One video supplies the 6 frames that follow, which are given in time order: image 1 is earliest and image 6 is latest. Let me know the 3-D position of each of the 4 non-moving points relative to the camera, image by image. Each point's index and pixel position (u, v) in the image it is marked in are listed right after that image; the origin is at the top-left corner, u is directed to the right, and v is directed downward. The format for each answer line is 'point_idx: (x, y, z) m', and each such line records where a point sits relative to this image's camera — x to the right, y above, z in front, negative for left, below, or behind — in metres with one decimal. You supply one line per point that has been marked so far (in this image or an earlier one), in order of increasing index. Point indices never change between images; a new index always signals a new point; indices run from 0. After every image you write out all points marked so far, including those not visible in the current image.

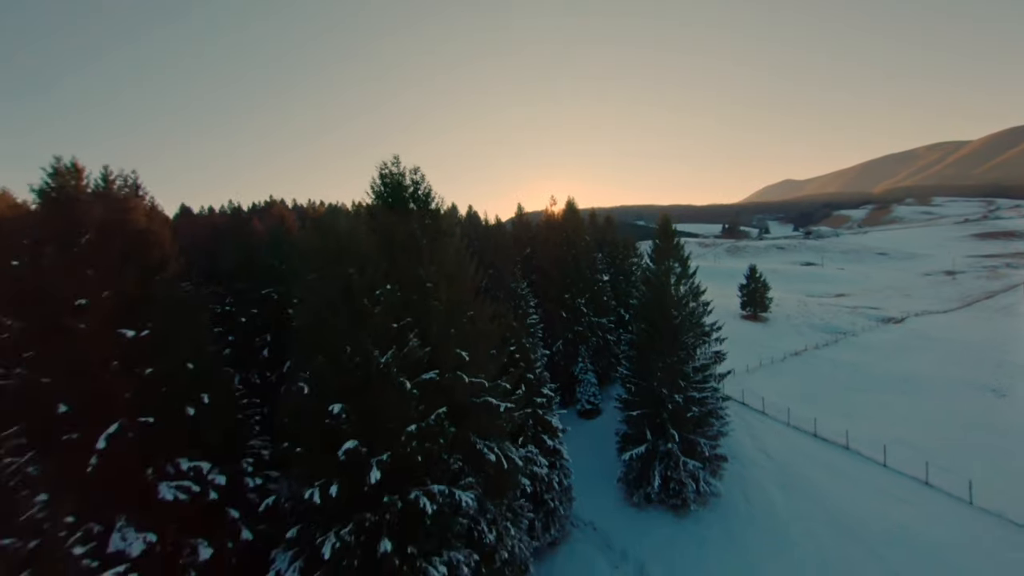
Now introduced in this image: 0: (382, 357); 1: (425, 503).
0: (-4.0, -2.1, +11.4) m
1: (-2.5, -6.1, +10.5) m
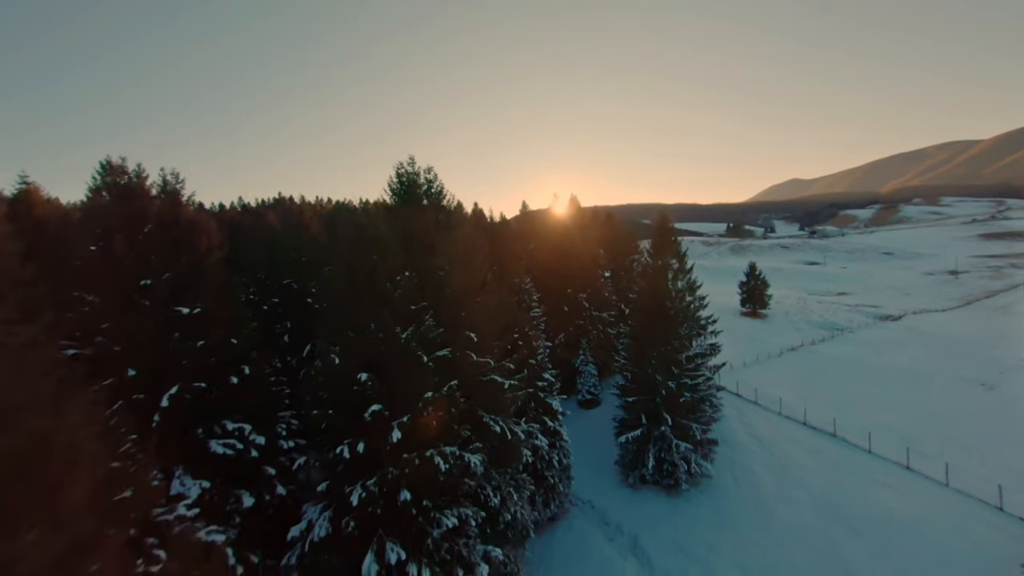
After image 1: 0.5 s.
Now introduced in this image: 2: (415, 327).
0: (-3.8, -1.6, +13.0) m
1: (-2.4, -5.6, +12.0) m
2: (-3.6, -1.4, +13.5) m
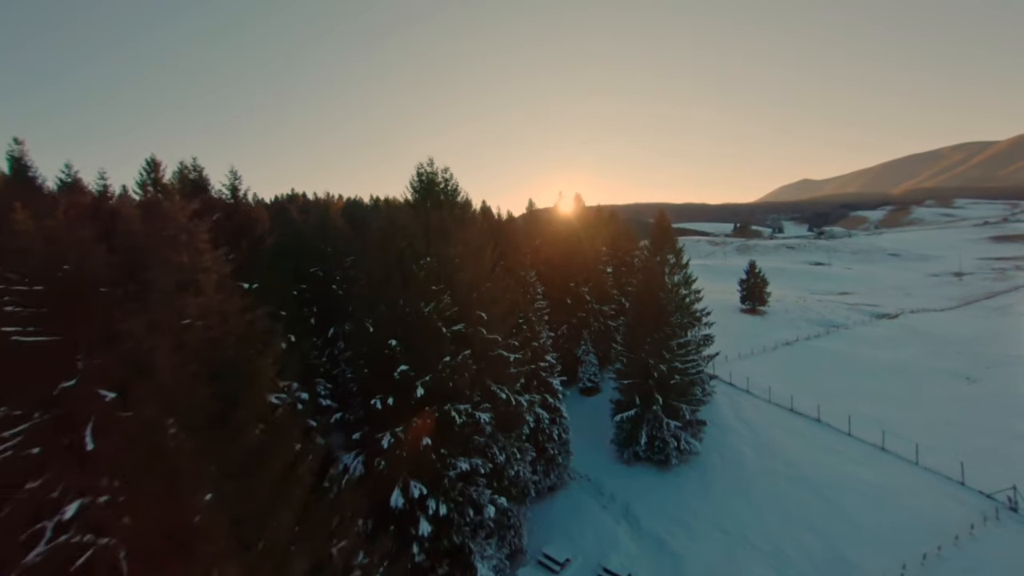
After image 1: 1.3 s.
0: (-3.6, -0.9, +15.3) m
1: (-2.2, -4.9, +14.3) m
2: (-3.3, -0.7, +15.8) m
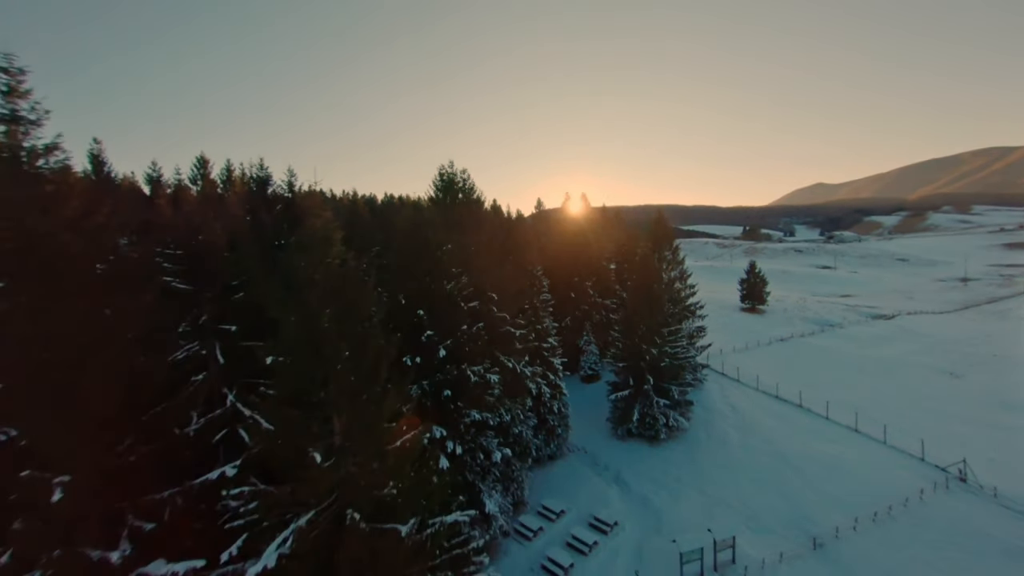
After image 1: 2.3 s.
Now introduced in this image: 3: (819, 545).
0: (-3.3, +0.1, +18.3) m
1: (-2.0, -4.0, +17.3) m
2: (-3.0, +0.2, +18.9) m
3: (+15.7, -13.2, +18.9) m
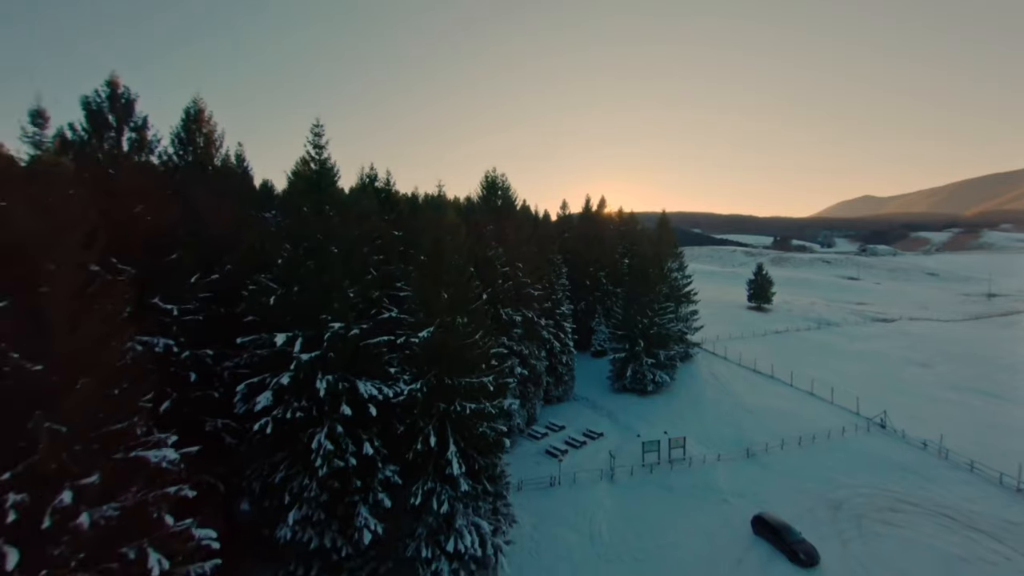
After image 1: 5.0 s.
0: (-1.7, +2.5, +26.6) m
1: (-0.7, -1.6, +25.5) m
2: (-1.4, +2.7, +27.1) m
3: (+16.7, -11.6, +25.7) m
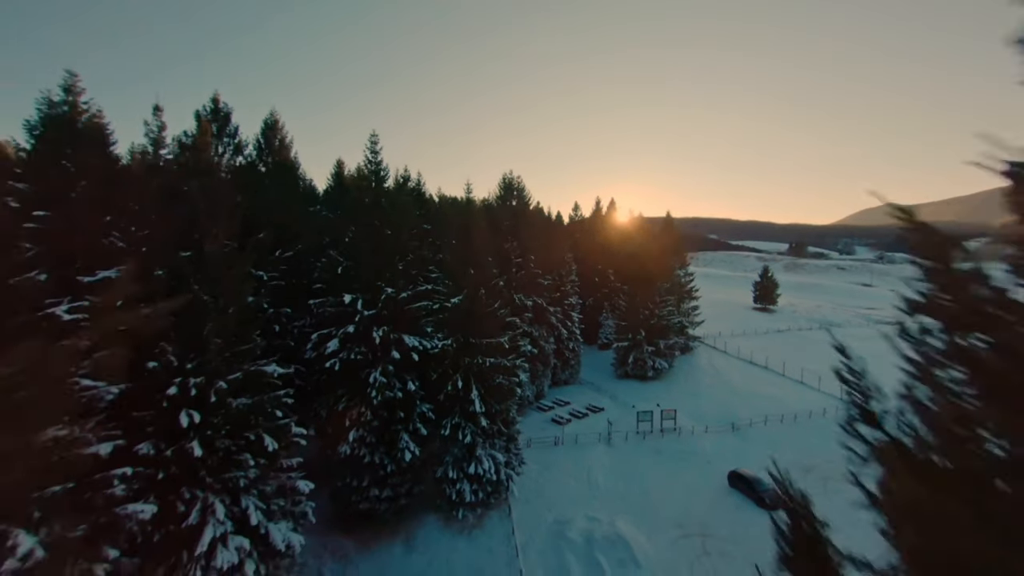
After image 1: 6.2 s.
0: (-0.6, +3.6, +30.3) m
1: (+0.3, -0.5, +29.1) m
2: (-0.2, +3.7, +30.8) m
3: (+17.4, -10.9, +28.7) m
